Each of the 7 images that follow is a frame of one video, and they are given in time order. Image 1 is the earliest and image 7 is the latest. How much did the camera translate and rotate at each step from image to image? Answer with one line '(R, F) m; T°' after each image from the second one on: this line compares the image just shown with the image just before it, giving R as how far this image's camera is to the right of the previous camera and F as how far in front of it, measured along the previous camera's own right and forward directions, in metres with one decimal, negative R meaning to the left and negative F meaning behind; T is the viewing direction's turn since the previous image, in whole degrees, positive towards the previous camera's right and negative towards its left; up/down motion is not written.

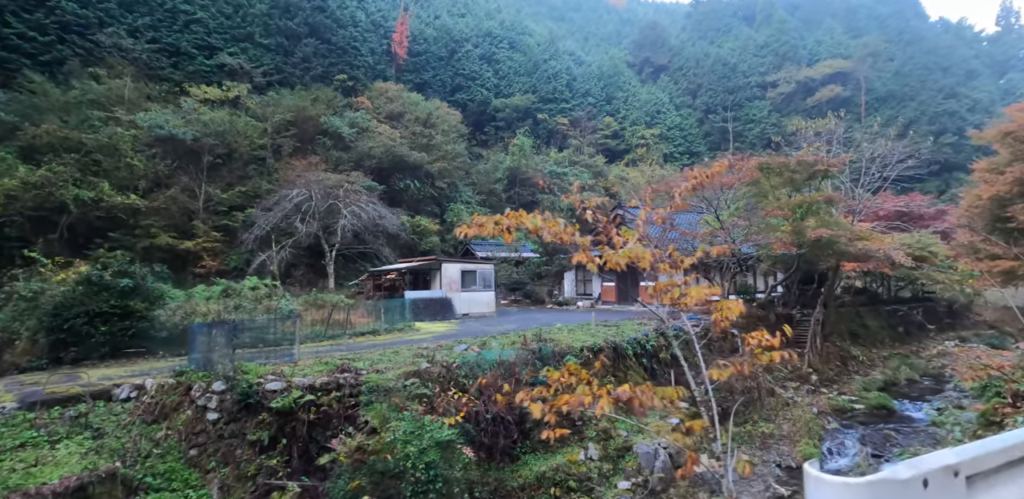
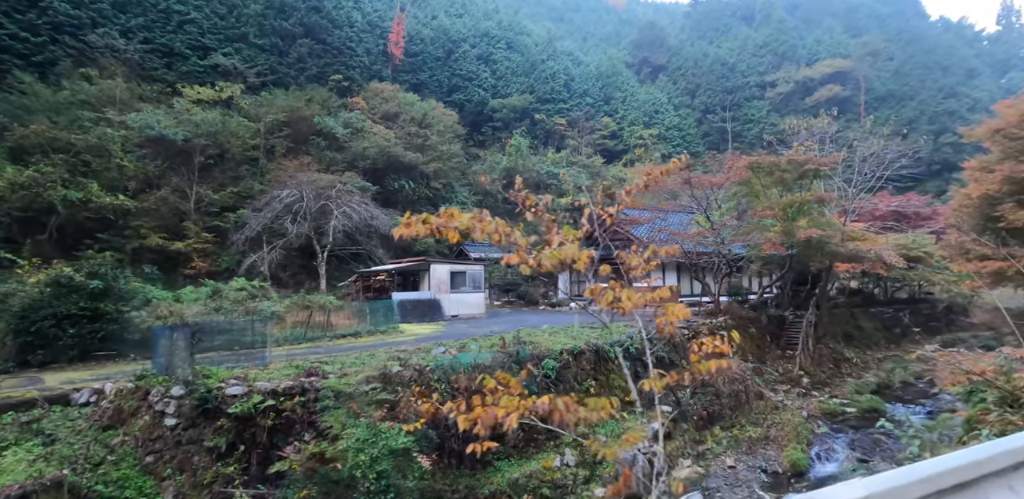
(+0.4, +0.2) m; 0°
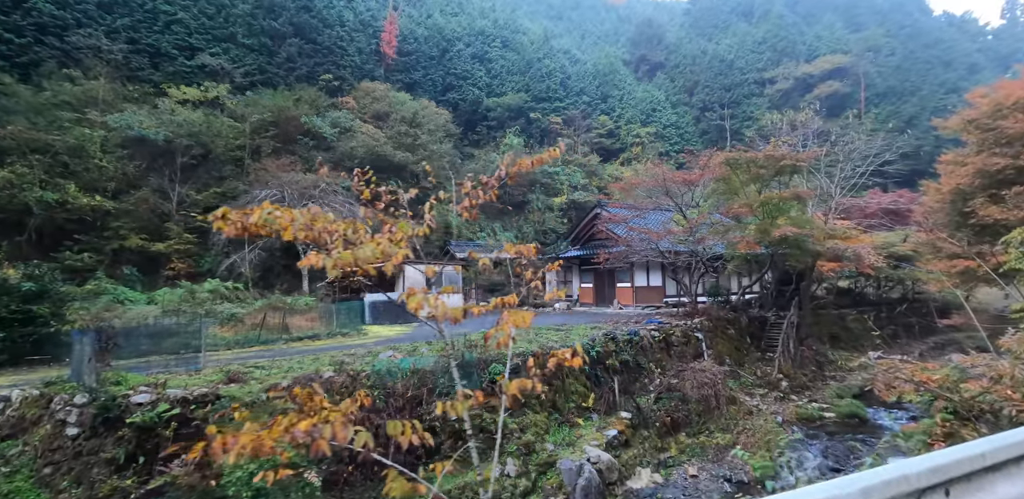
(+0.9, +0.4) m; -1°
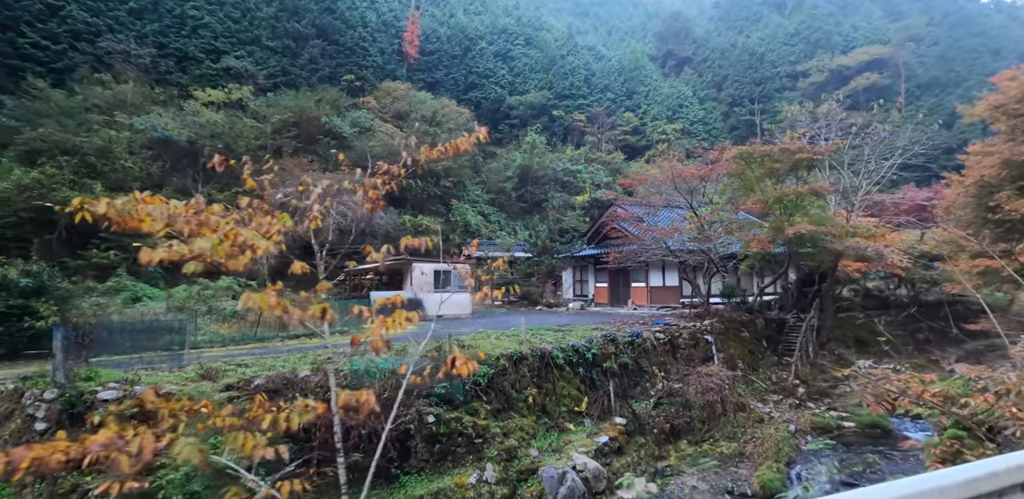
(+0.7, +0.3) m; -3°
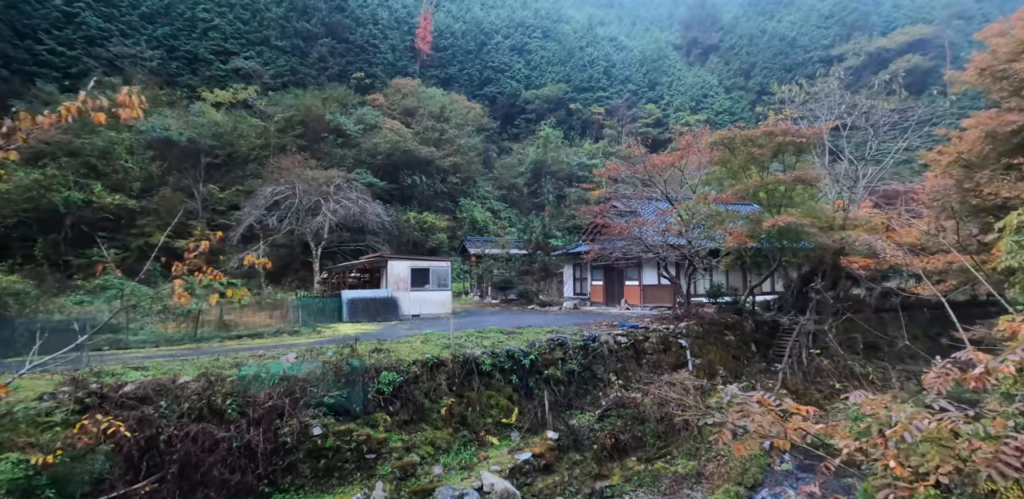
(+1.7, +0.8) m; -5°
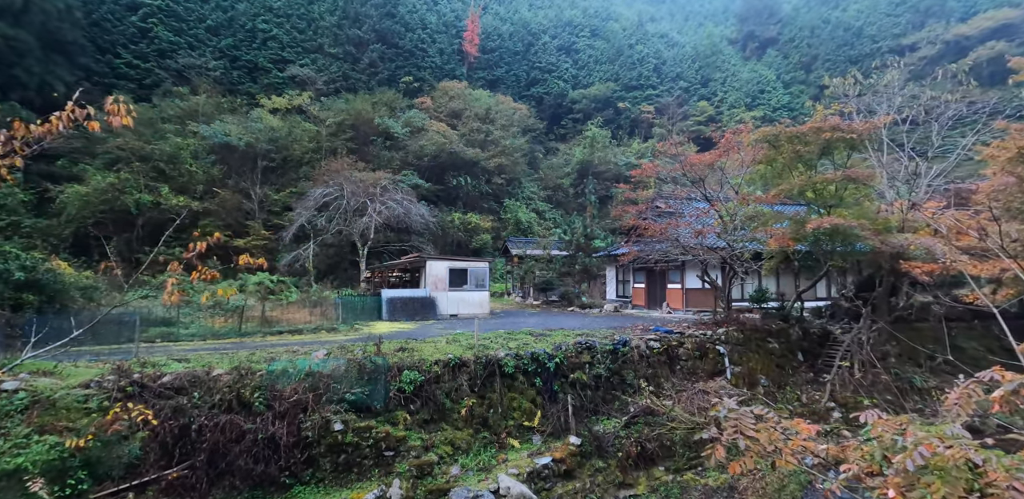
(+0.4, +0.1) m; -5°
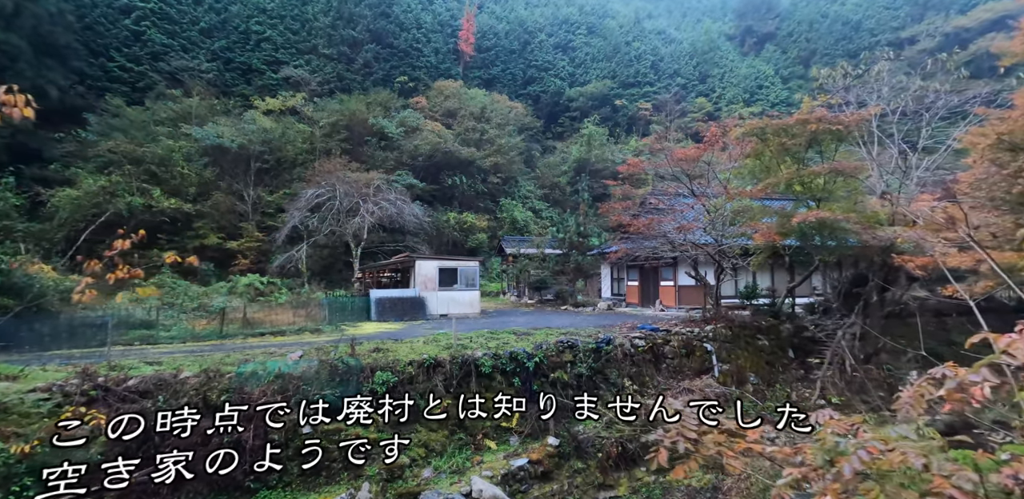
(+0.4, +0.2) m; 0°
